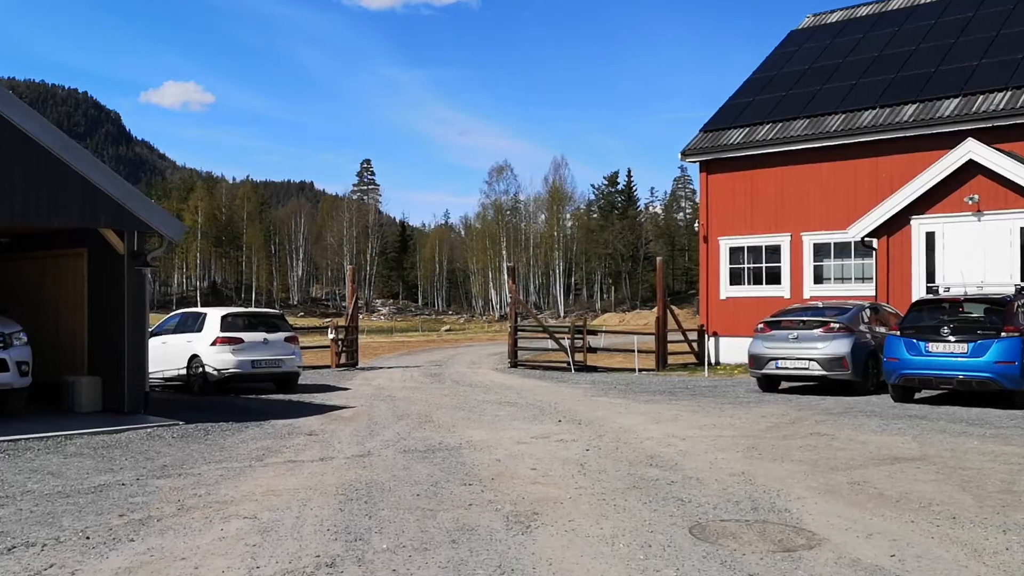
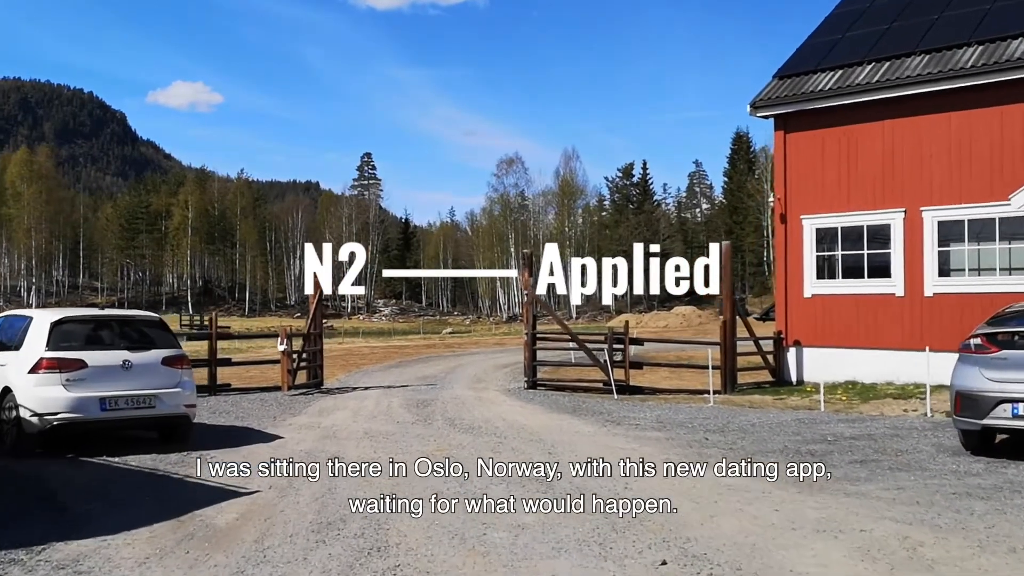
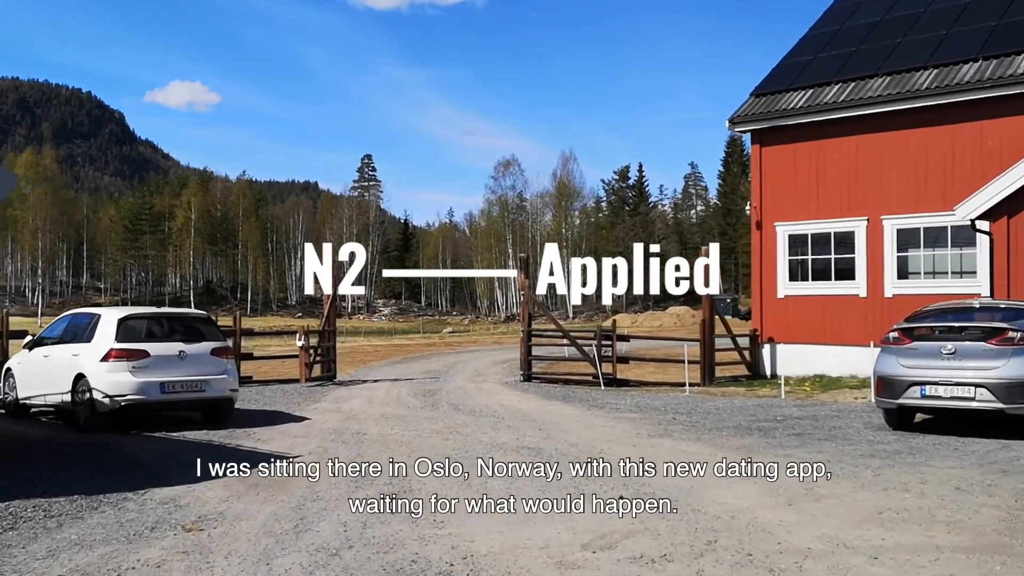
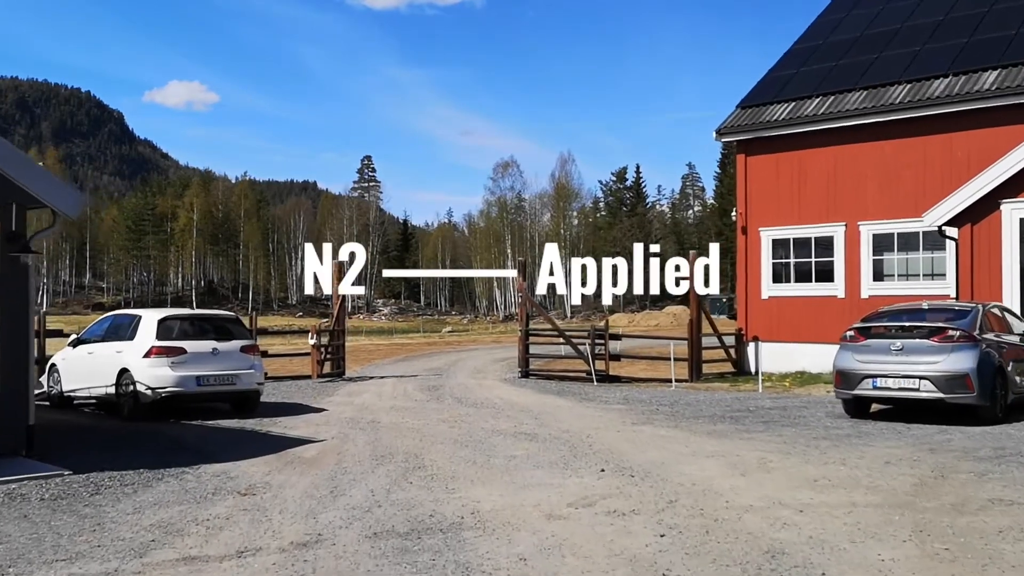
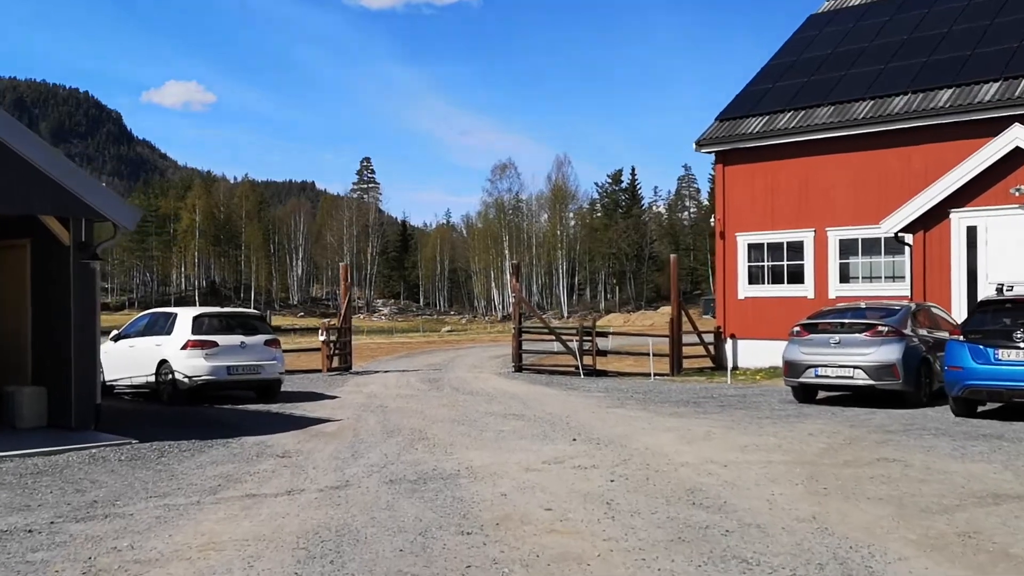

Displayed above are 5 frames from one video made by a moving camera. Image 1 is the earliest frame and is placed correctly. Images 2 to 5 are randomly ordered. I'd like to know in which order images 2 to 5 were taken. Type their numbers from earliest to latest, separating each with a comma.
5, 4, 3, 2
